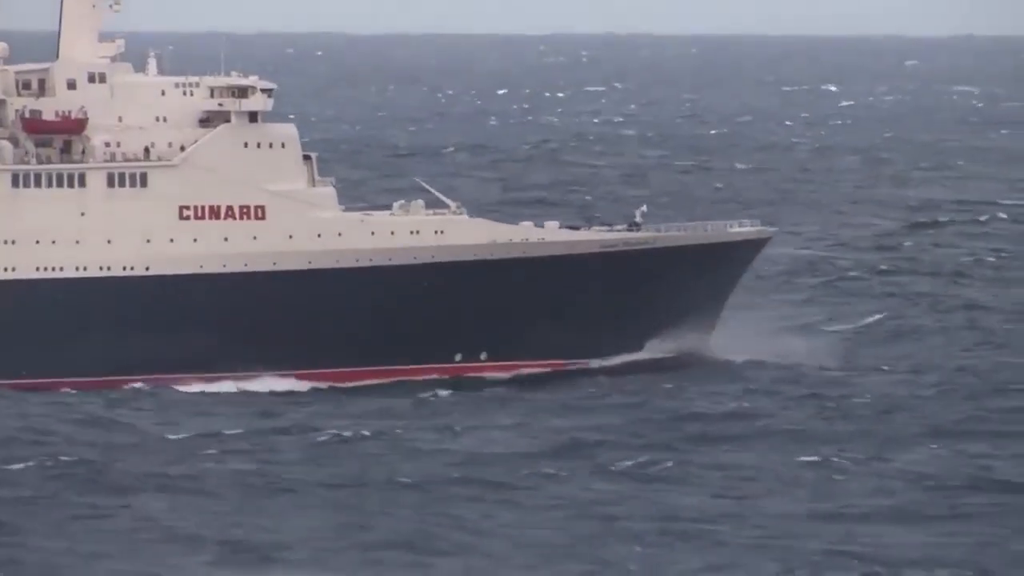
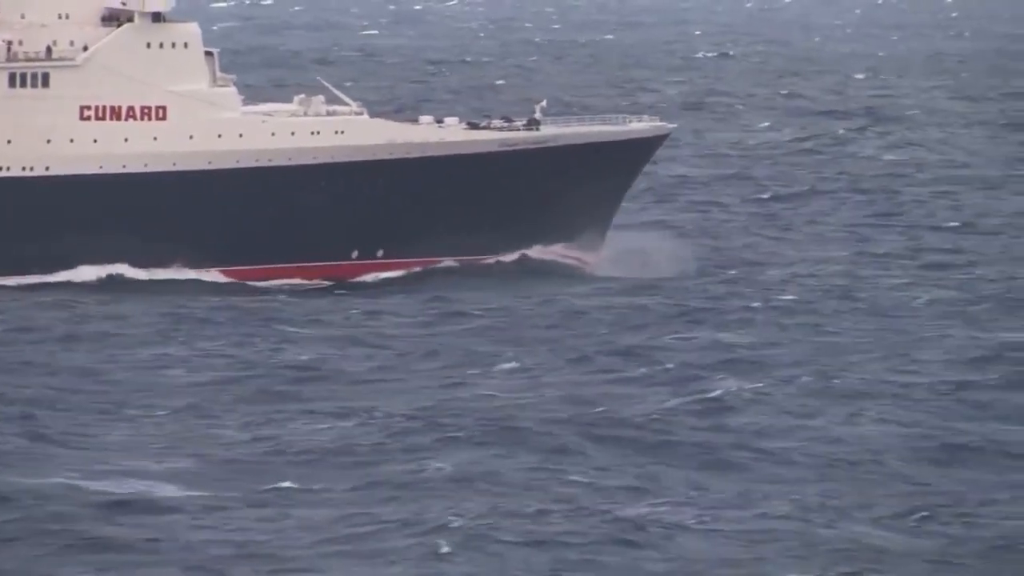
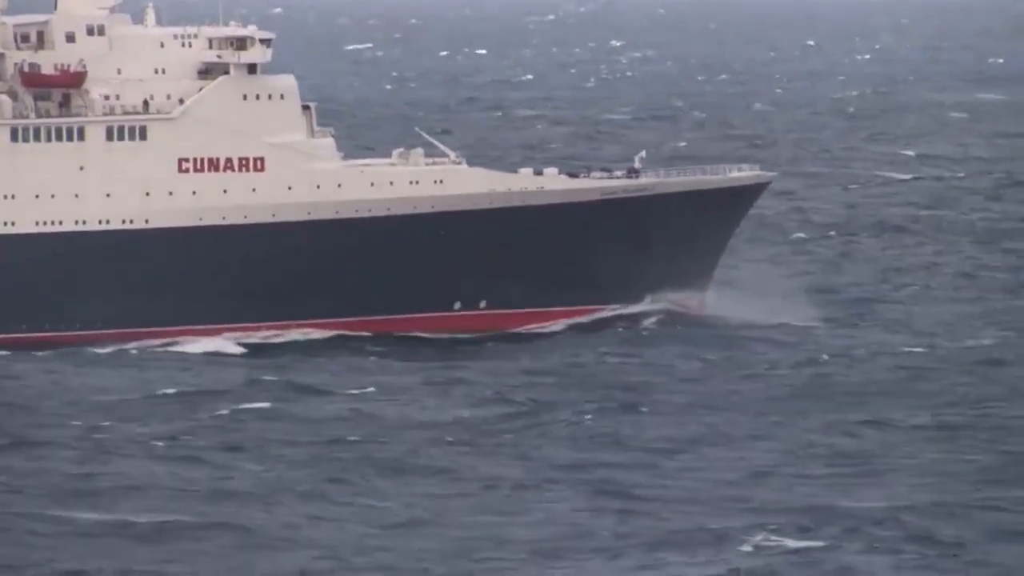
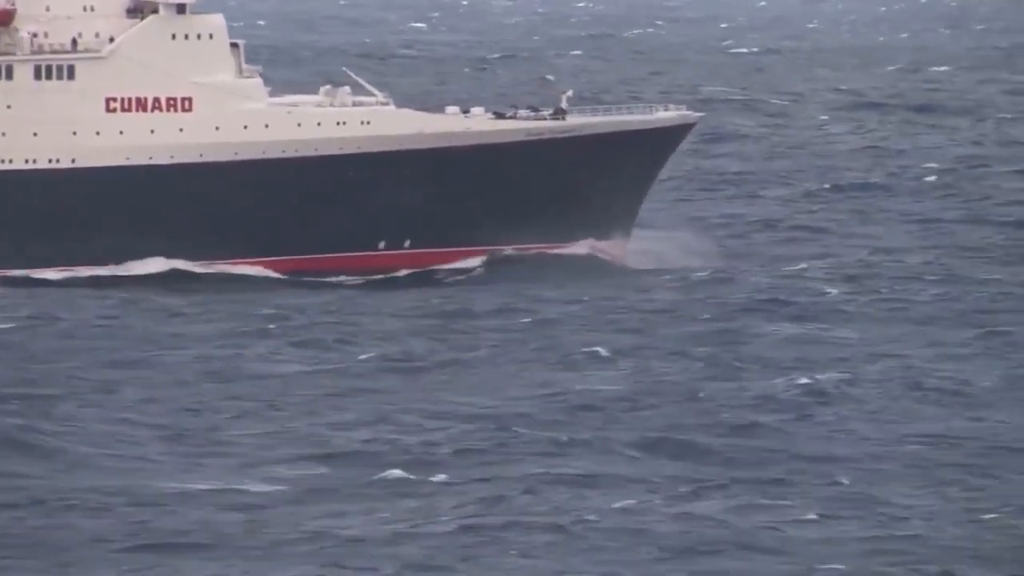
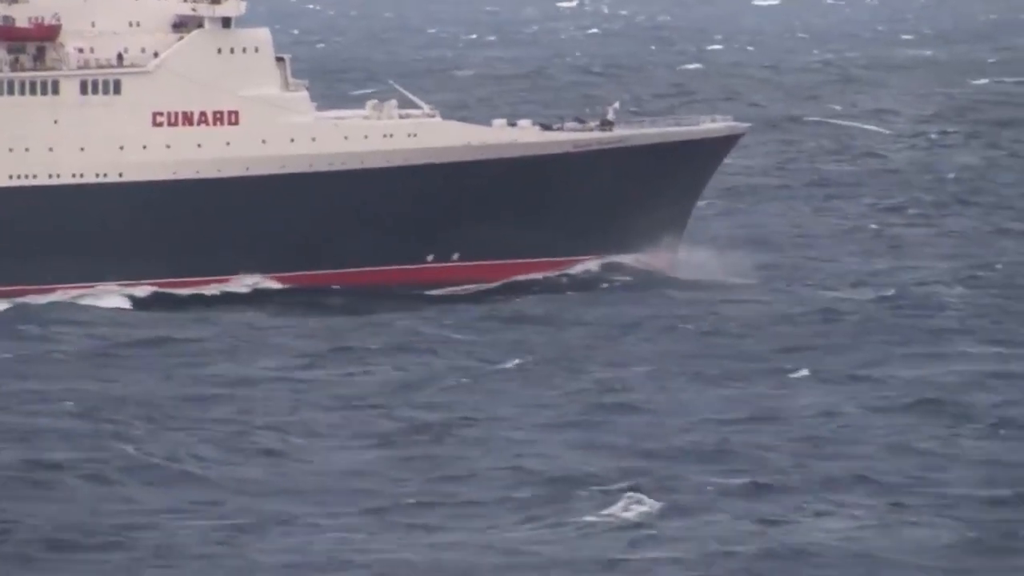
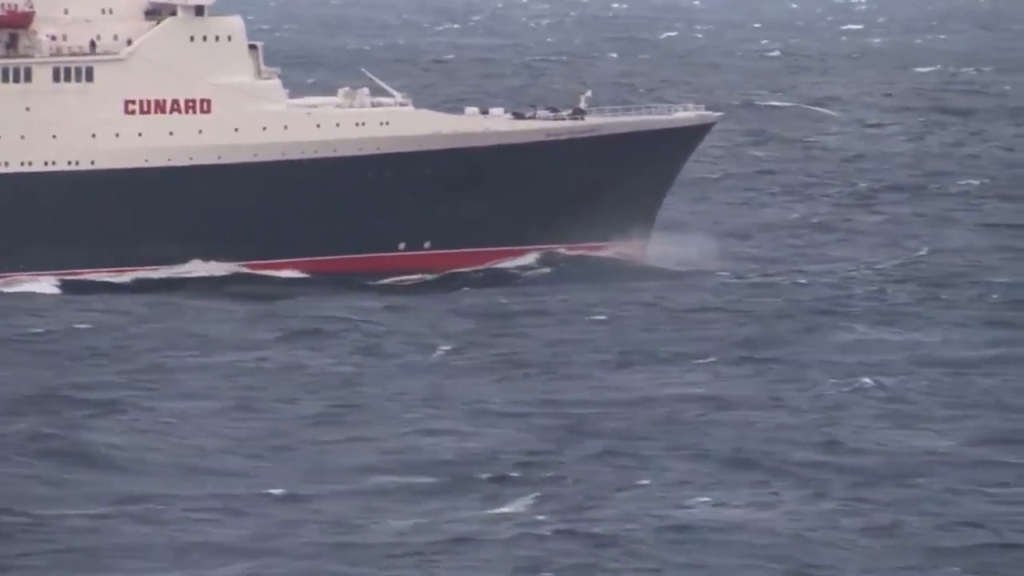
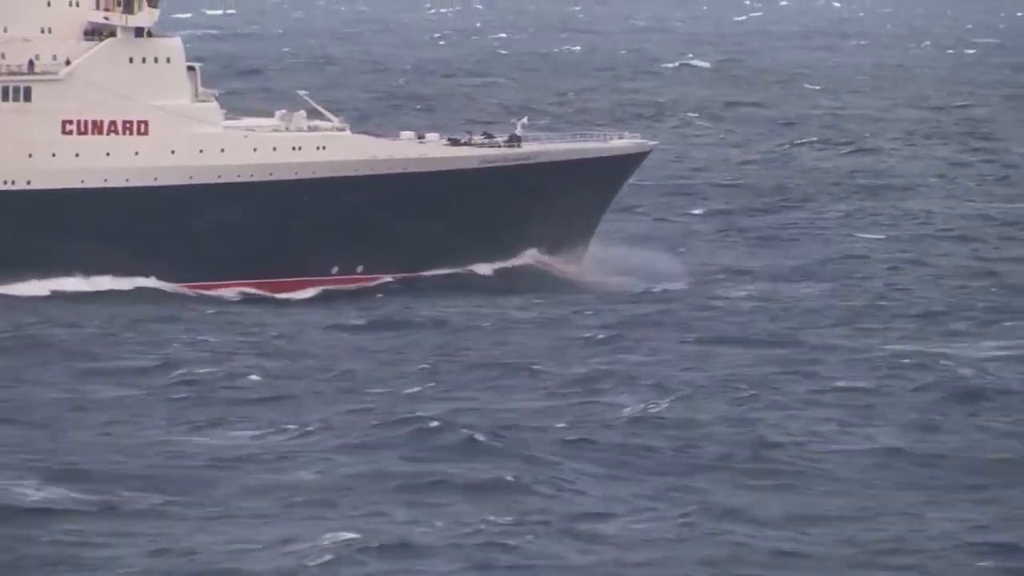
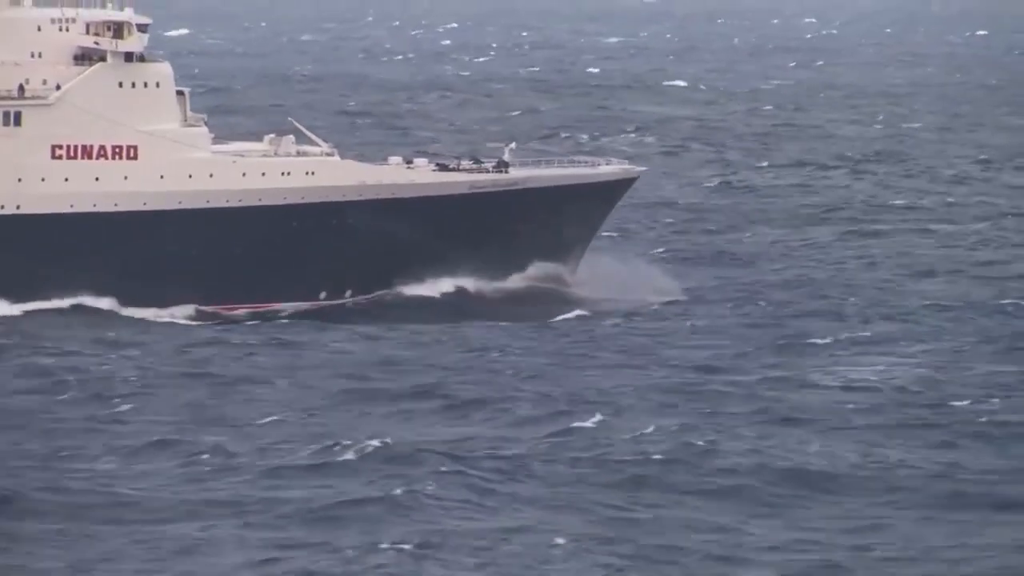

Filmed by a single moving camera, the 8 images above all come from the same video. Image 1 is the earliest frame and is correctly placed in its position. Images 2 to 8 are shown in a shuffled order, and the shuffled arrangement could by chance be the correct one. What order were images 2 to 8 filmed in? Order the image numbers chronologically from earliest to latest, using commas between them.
3, 5, 6, 4, 2, 7, 8
